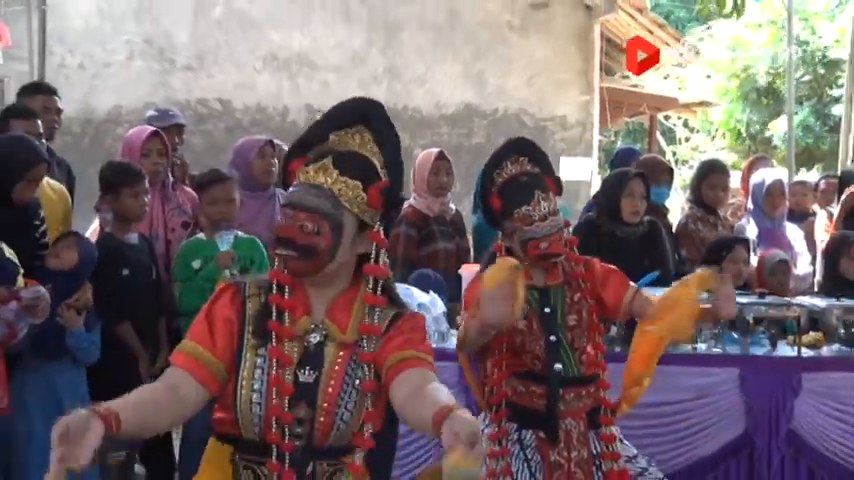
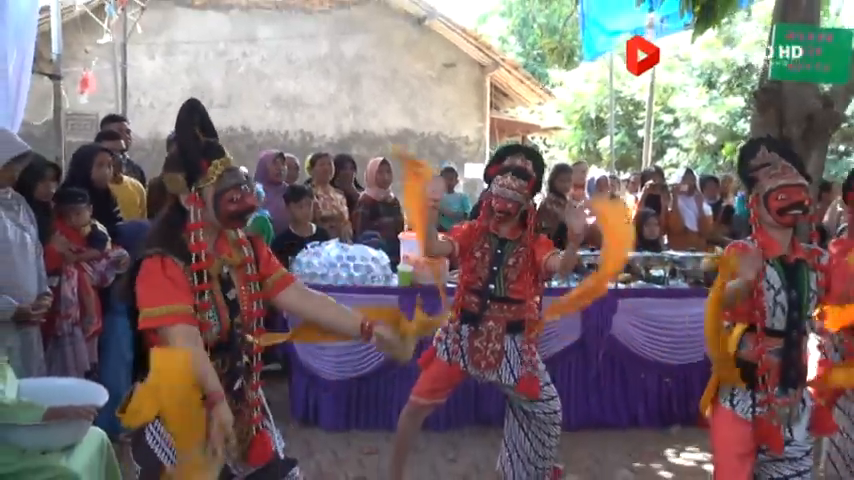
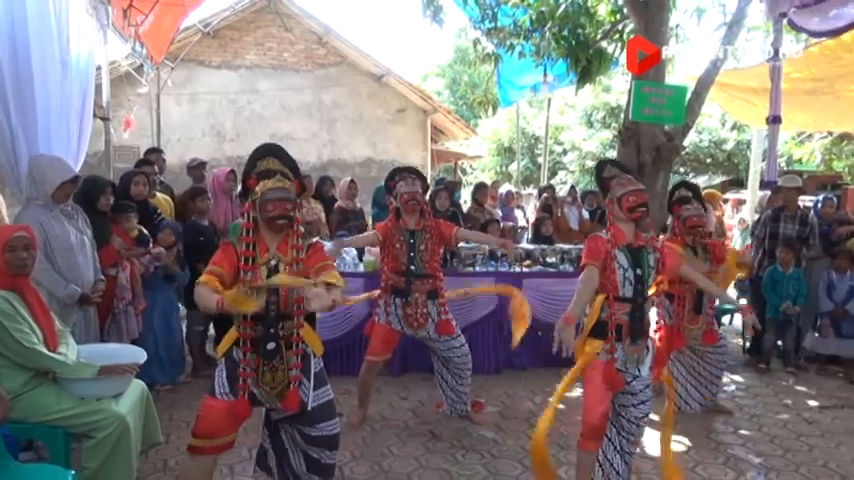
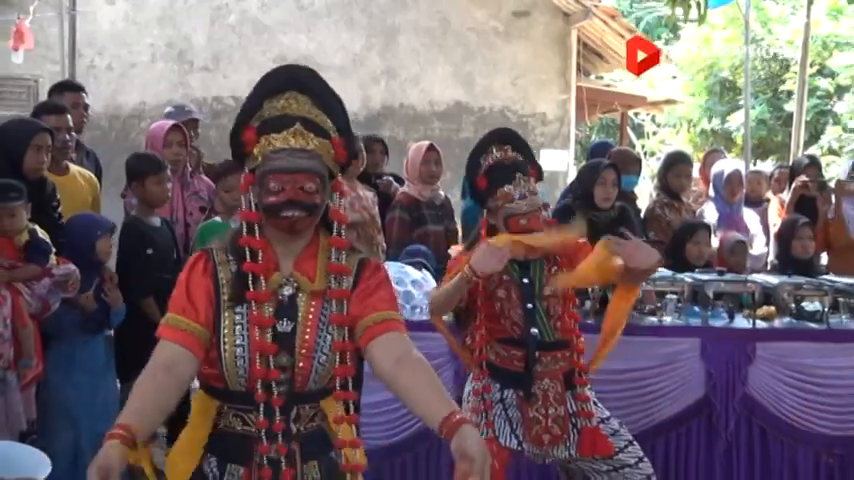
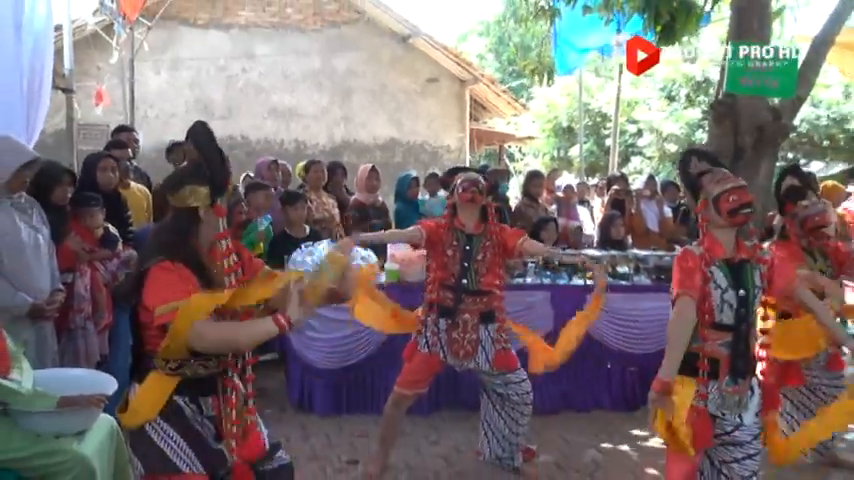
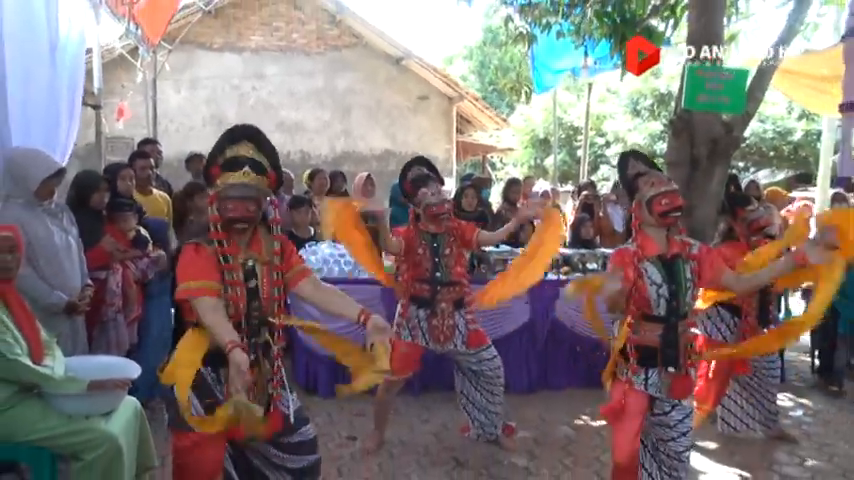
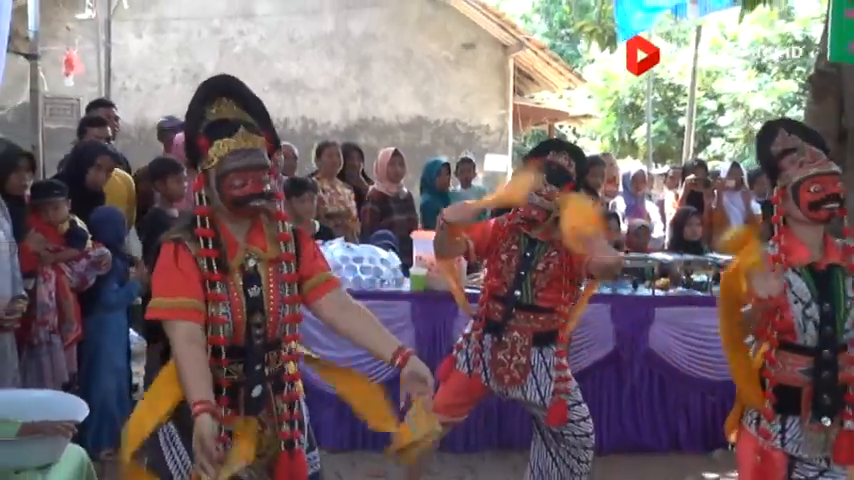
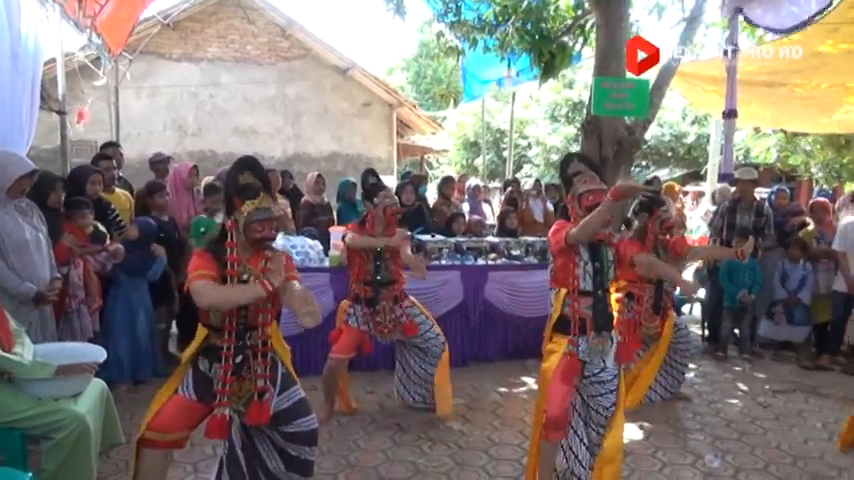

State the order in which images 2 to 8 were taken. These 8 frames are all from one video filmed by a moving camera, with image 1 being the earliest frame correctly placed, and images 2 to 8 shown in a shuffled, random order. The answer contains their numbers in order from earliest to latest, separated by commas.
4, 7, 2, 5, 6, 3, 8
